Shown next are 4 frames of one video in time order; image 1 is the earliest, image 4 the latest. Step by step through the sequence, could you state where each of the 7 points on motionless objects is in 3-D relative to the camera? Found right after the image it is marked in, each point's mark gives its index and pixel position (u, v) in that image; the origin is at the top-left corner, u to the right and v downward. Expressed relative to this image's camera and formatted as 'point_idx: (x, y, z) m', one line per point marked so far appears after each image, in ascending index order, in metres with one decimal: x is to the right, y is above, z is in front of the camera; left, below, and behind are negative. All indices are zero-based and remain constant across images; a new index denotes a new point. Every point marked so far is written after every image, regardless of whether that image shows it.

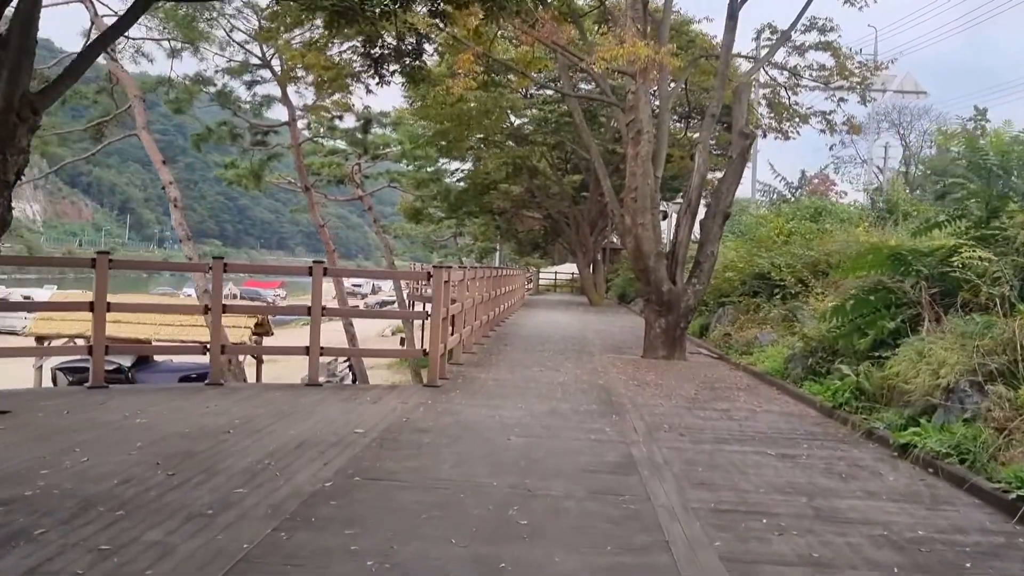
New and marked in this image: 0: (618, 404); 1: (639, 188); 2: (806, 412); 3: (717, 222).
0: (+0.9, -1.0, +8.0) m
1: (+1.7, +1.4, +12.5) m
2: (+2.5, -1.1, +8.0) m
3: (+2.8, +0.9, +12.9) m
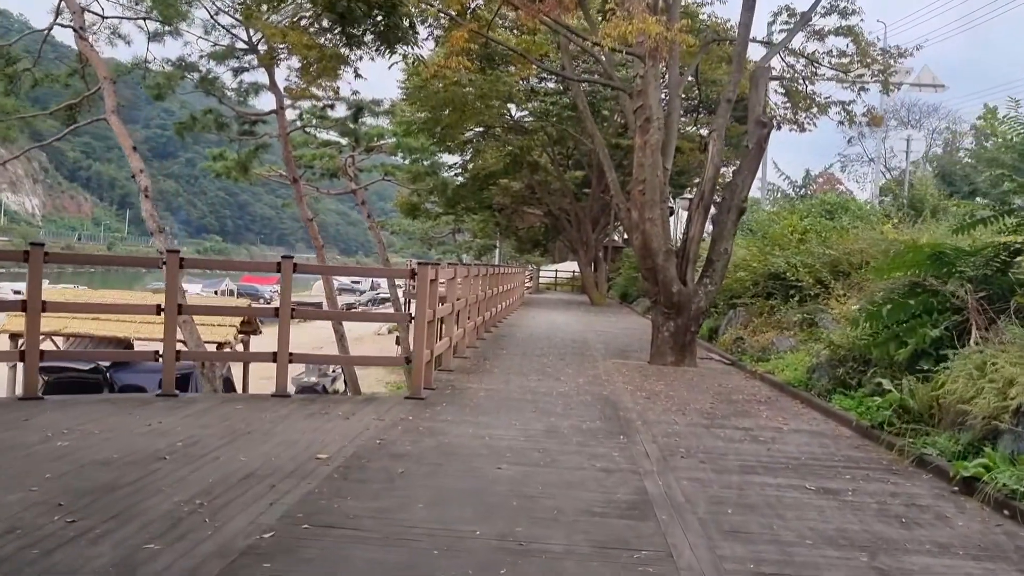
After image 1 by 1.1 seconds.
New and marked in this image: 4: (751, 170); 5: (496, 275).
0: (+0.9, -1.0, +7.0) m
1: (+1.7, +1.3, +11.5) m
2: (+2.5, -1.1, +7.0) m
3: (+2.8, +0.9, +11.9) m
4: (+3.1, +1.5, +11.9) m
5: (-0.3, +0.3, +18.0) m
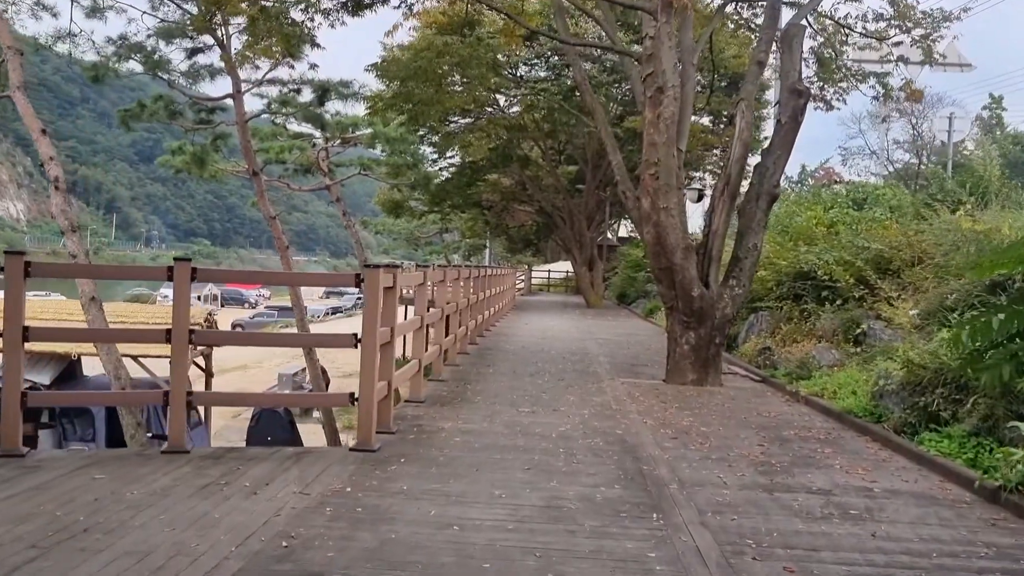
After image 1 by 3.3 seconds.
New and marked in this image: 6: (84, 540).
0: (+0.8, -1.1, +5.0) m
1: (+1.5, +1.3, +9.5) m
2: (+2.4, -1.1, +5.0) m
3: (+2.7, +0.9, +9.9) m
4: (+2.9, +1.5, +9.9) m
5: (-0.5, +0.2, +16.0) m
6: (-1.7, -1.0, +3.6) m
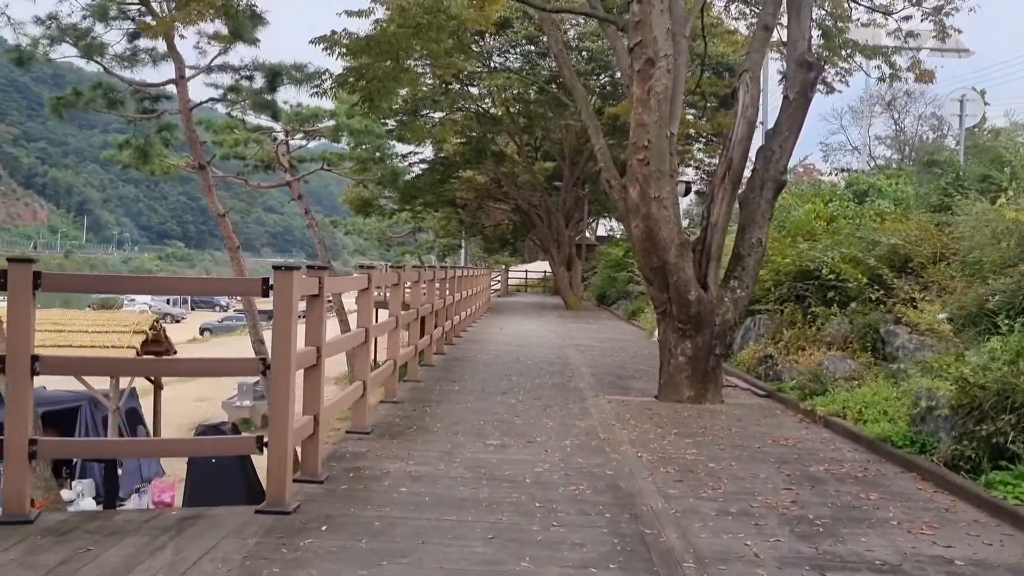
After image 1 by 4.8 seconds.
0: (+0.6, -1.1, +3.7) m
1: (+1.2, +1.3, +8.2) m
2: (+2.2, -1.1, +3.7) m
3: (+2.4, +0.9, +8.6) m
4: (+2.6, +1.5, +8.6) m
5: (-0.9, +0.2, +14.6) m
6: (-1.8, -1.0, +2.2) m
